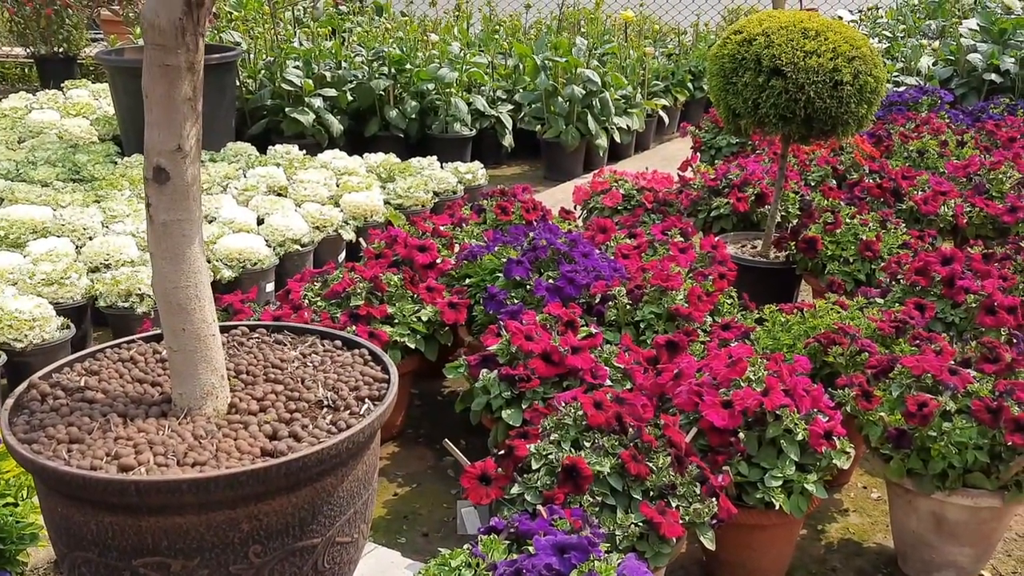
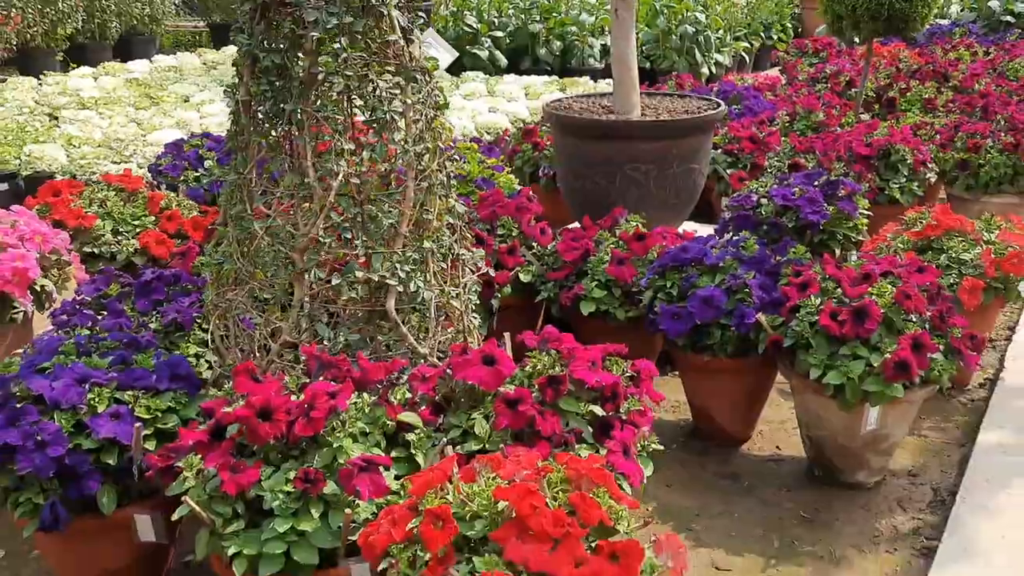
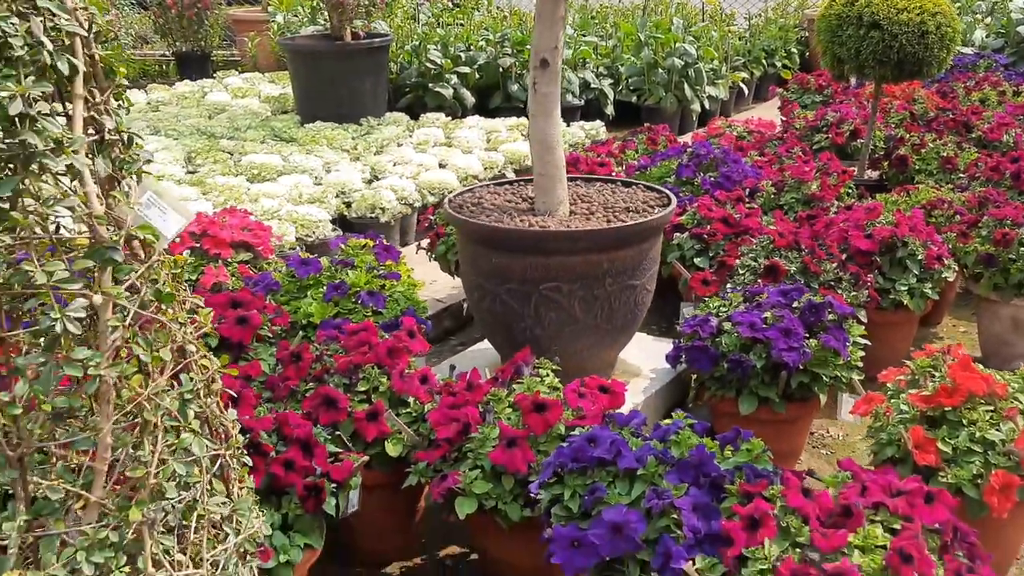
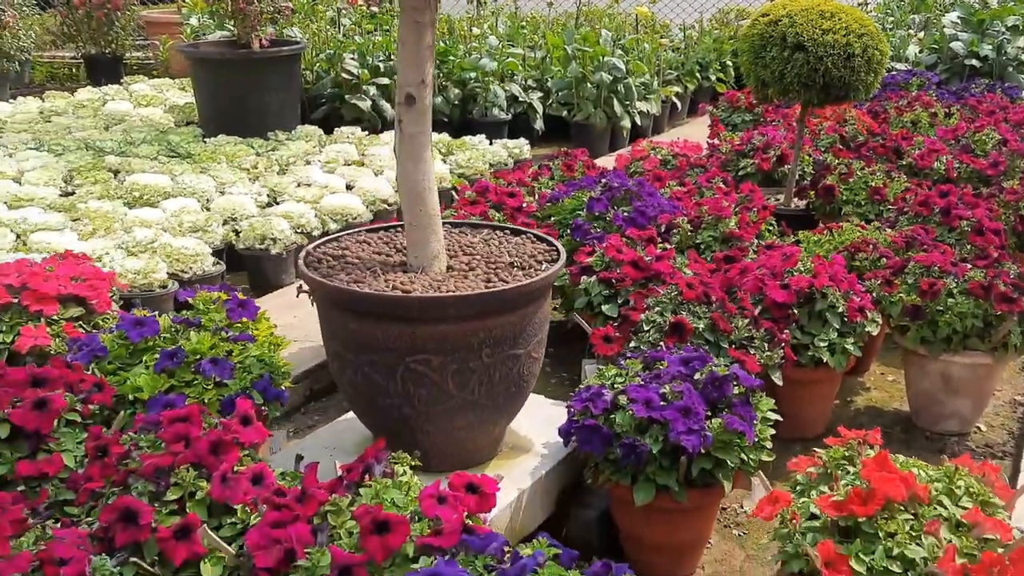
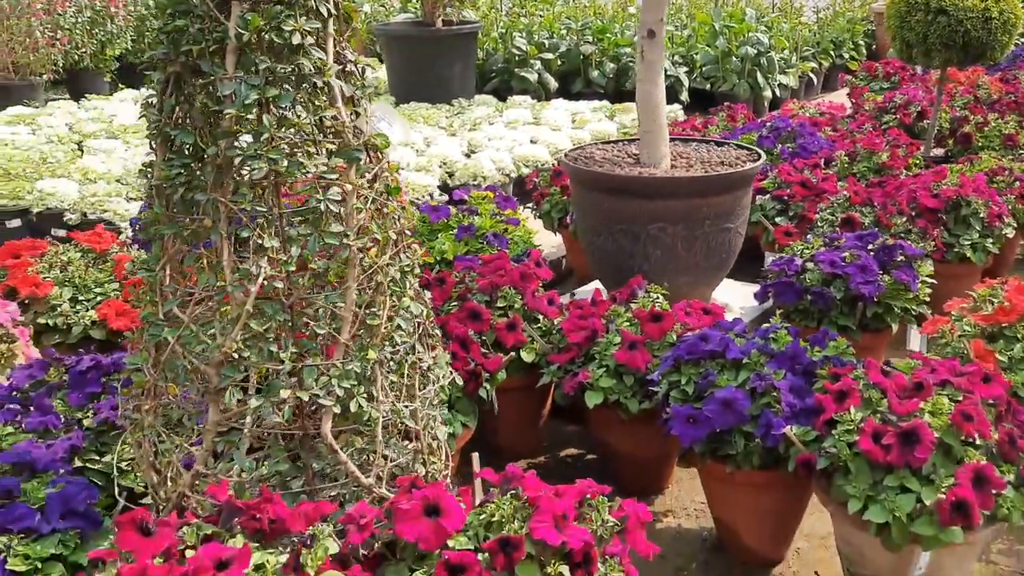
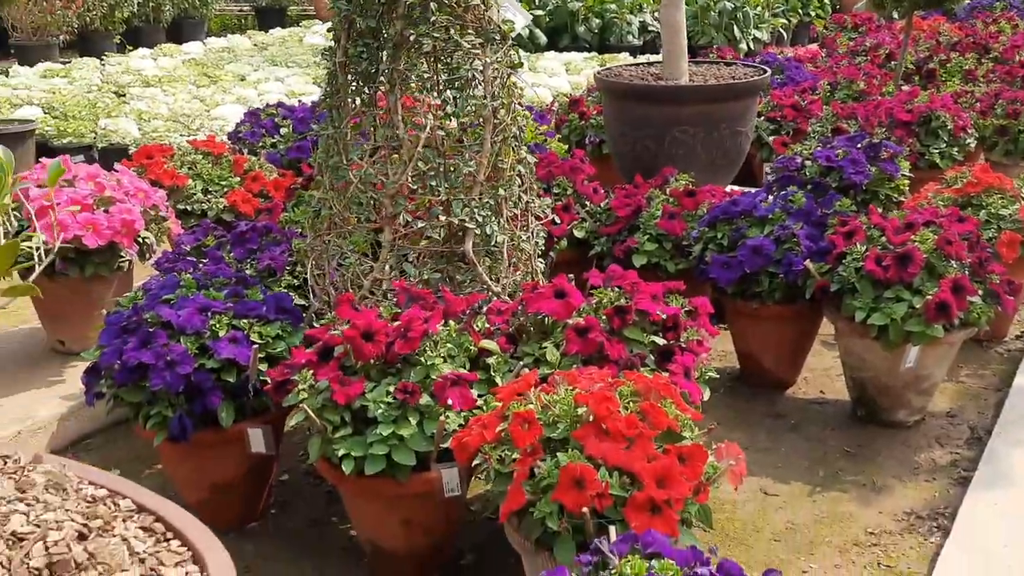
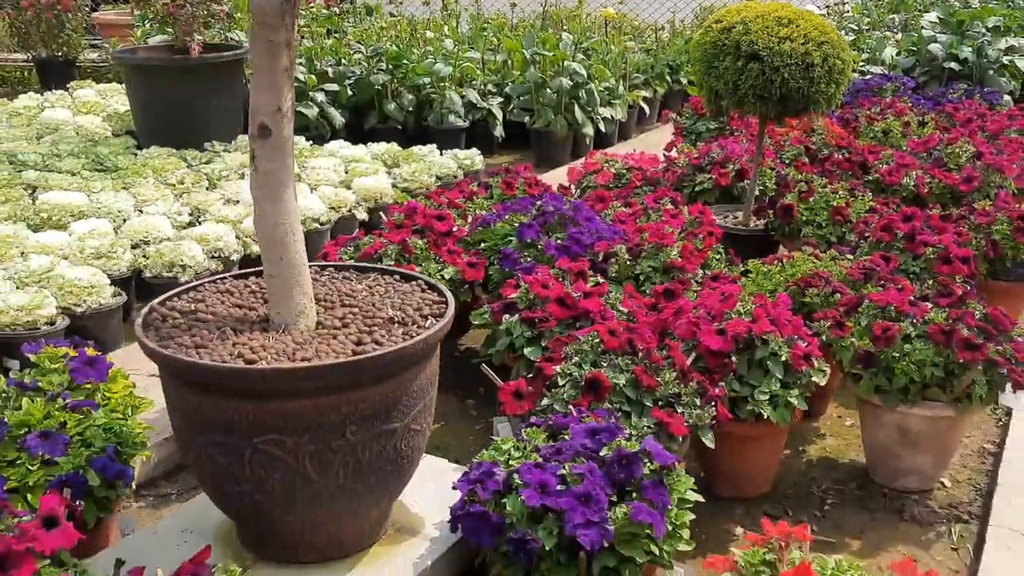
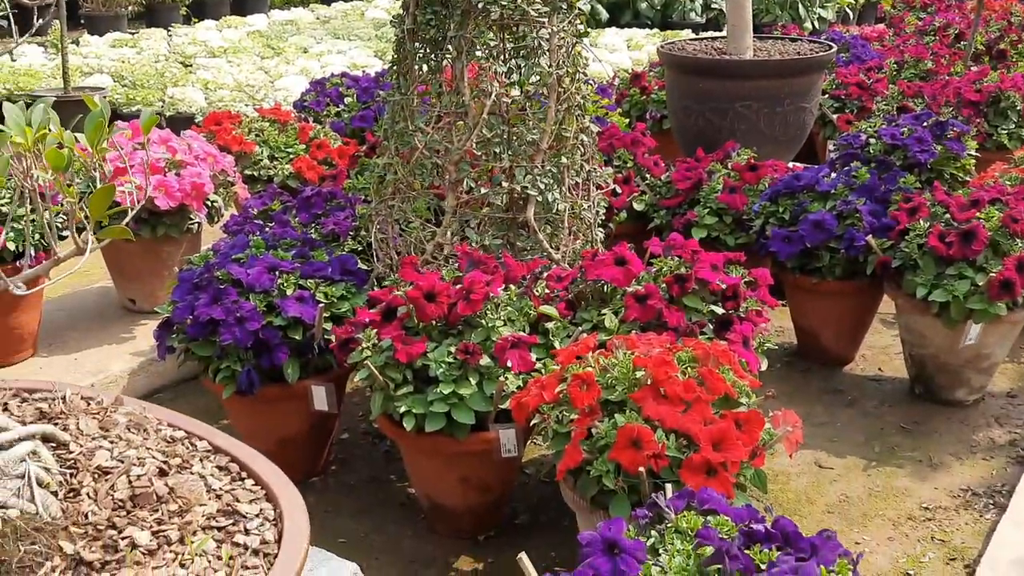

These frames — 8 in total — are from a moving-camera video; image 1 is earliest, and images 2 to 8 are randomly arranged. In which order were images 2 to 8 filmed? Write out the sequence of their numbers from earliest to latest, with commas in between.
7, 4, 3, 5, 2, 6, 8
